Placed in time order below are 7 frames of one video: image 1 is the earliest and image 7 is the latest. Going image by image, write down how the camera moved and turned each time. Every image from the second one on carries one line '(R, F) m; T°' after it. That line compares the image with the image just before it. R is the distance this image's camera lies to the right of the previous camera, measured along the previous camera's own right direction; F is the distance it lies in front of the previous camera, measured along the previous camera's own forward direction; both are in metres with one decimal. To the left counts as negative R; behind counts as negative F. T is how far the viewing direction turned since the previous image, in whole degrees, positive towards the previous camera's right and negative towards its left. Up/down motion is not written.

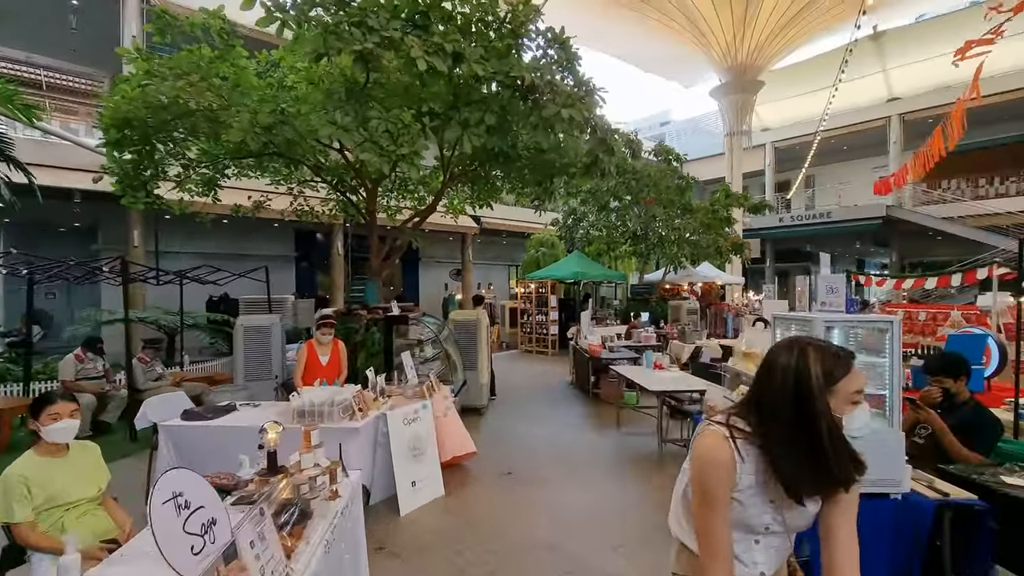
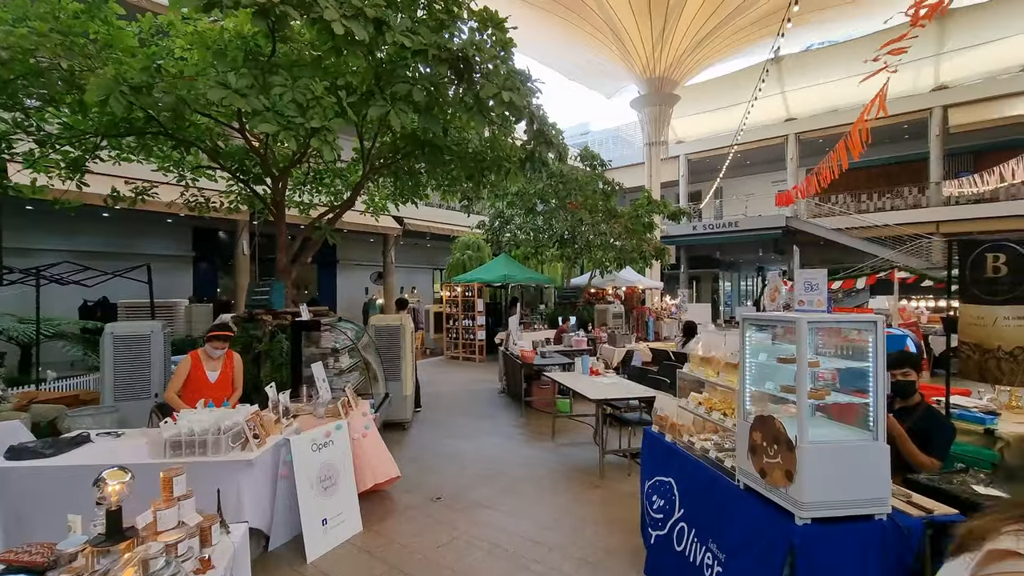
(-0.1, +0.4) m; +9°
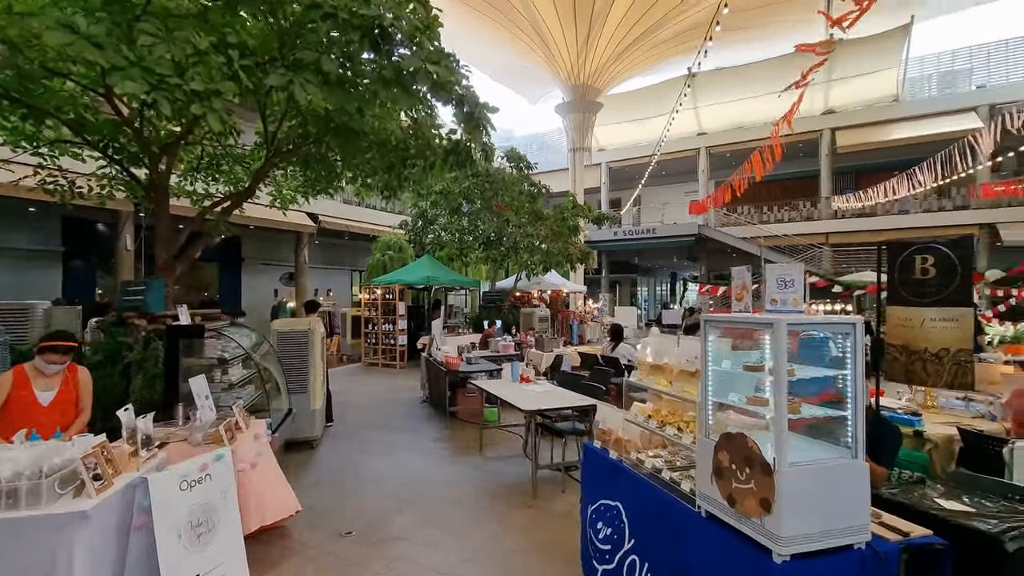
(0.0, +0.4) m; +9°
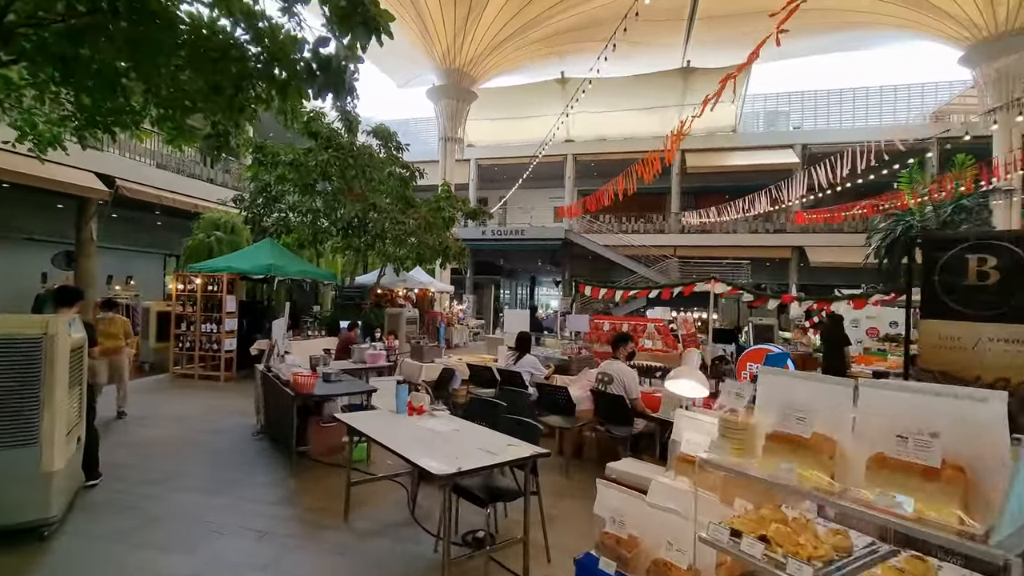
(-0.3, +1.4) m; +17°
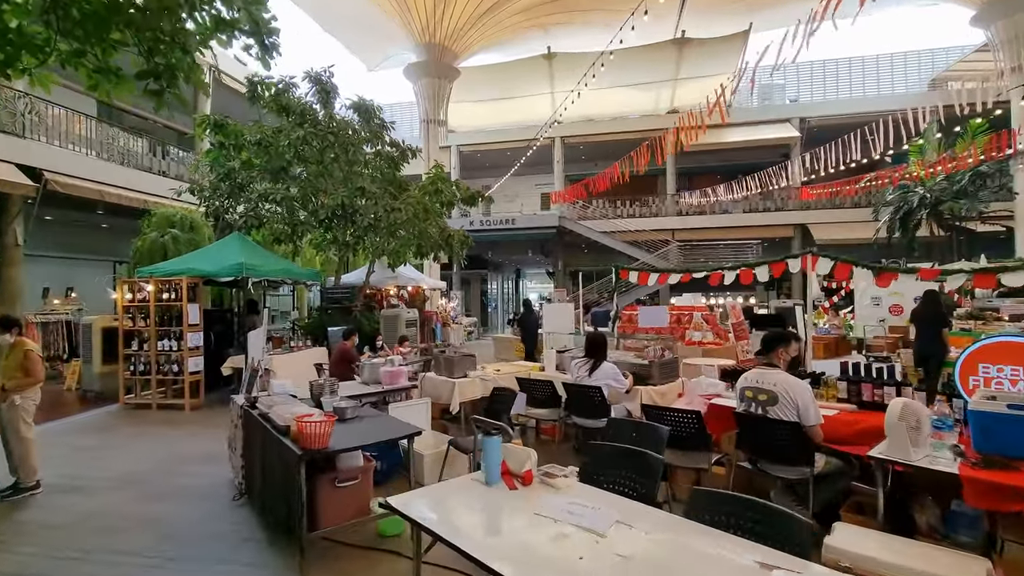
(-0.8, +1.4) m; +3°
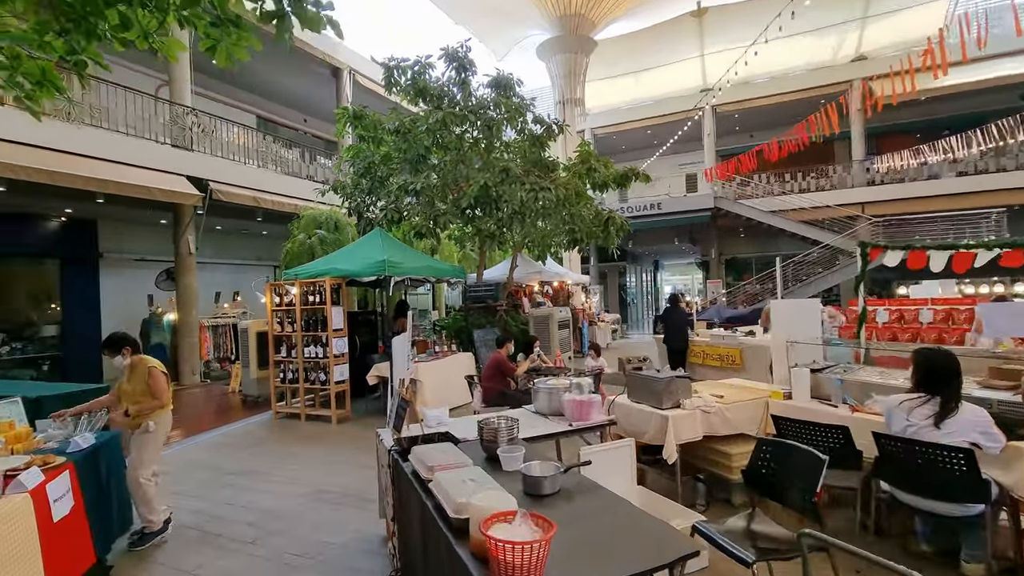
(-0.7, +1.3) m; -14°
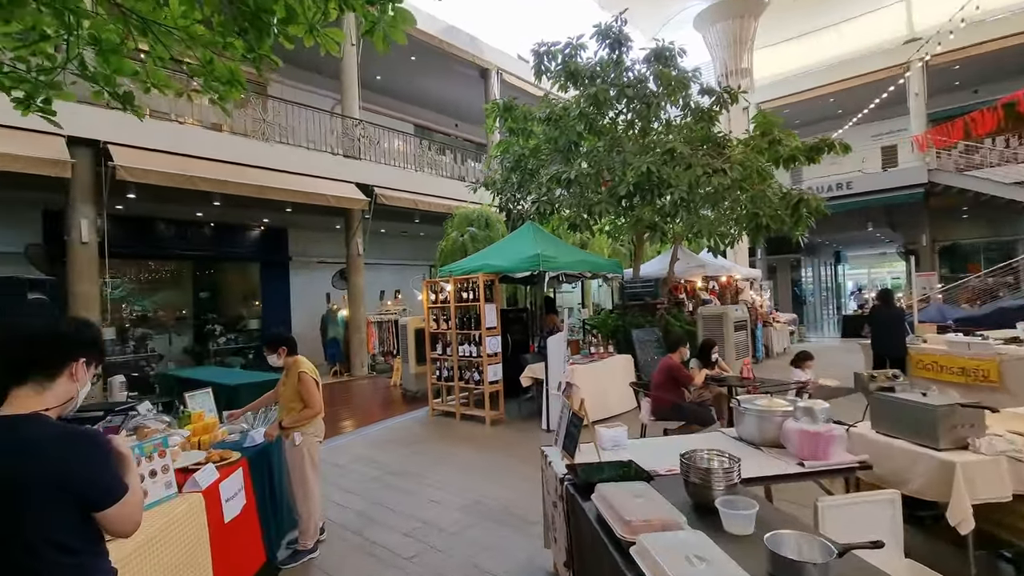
(-0.3, +0.6) m; -16°
